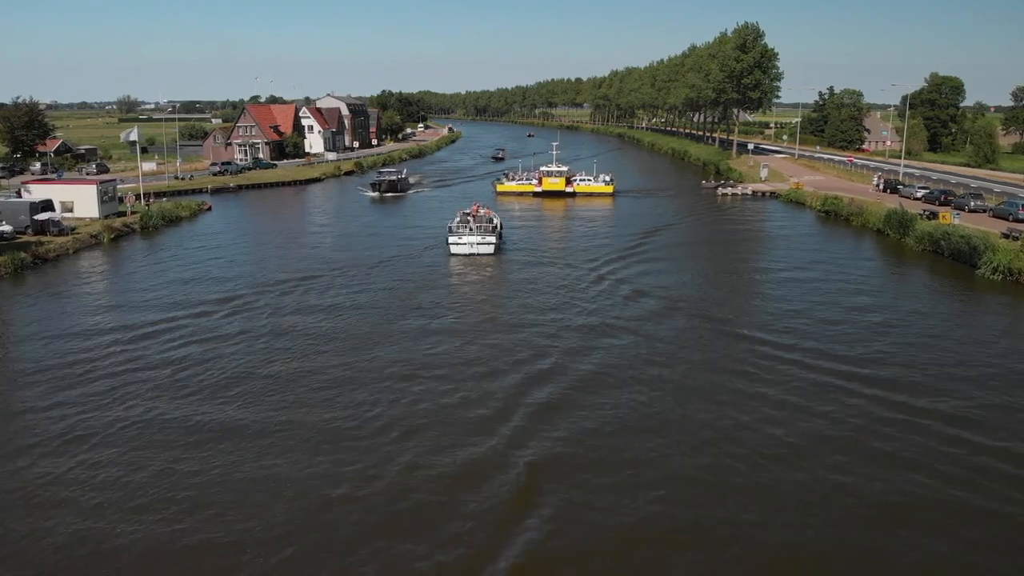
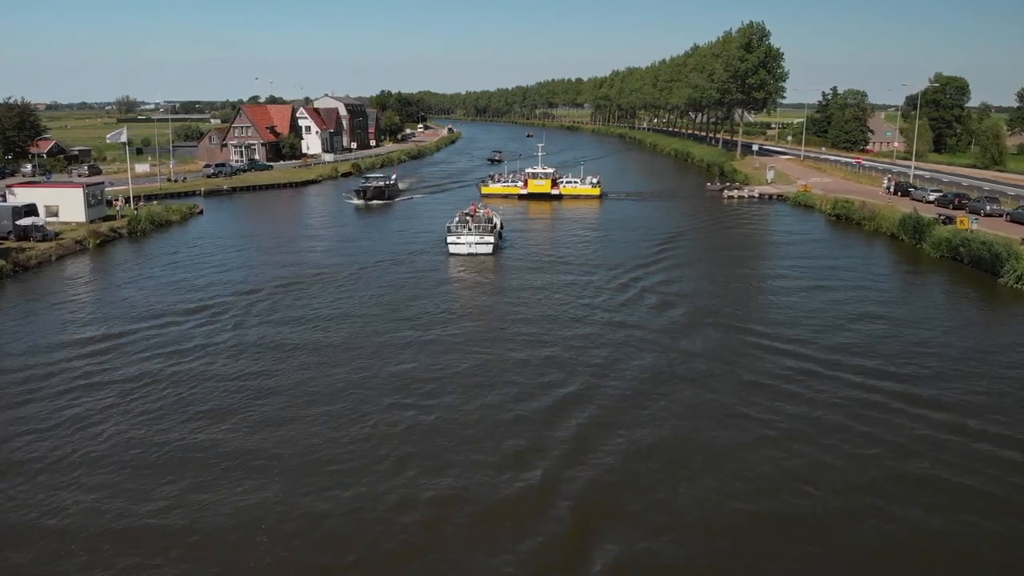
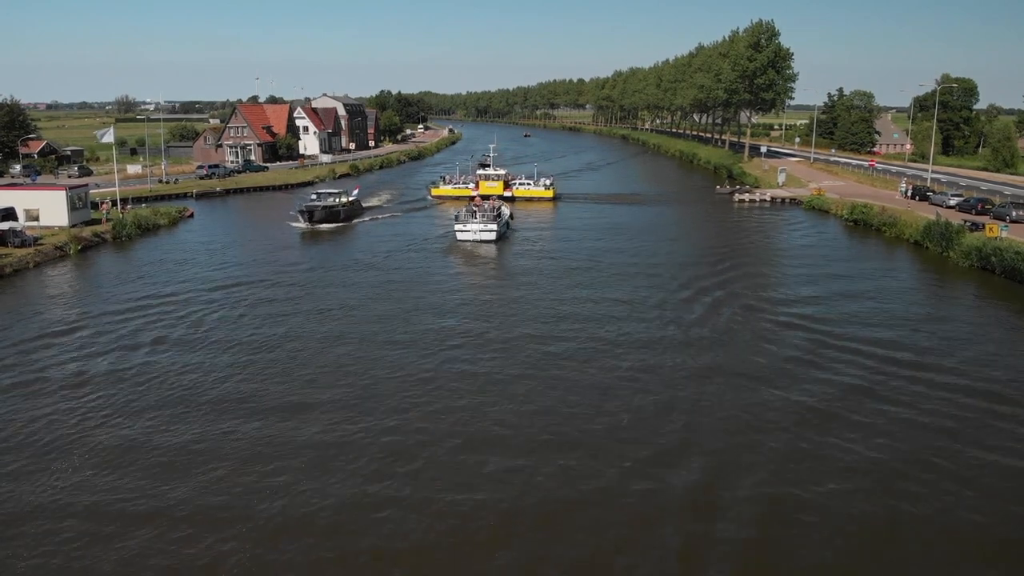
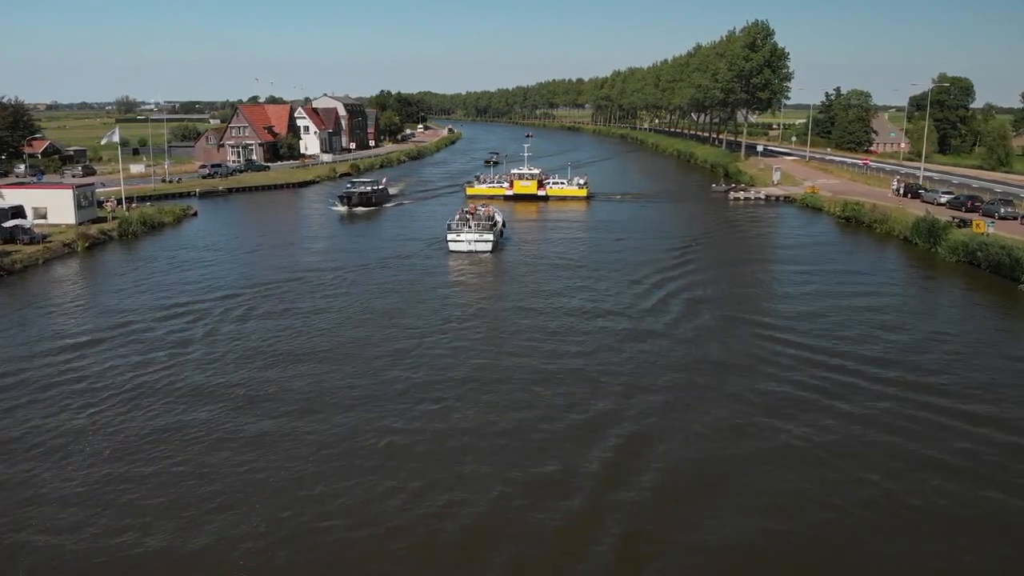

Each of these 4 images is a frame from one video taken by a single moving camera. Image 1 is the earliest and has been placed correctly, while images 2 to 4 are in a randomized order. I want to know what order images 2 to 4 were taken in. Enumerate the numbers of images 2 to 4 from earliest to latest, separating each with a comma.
2, 4, 3
